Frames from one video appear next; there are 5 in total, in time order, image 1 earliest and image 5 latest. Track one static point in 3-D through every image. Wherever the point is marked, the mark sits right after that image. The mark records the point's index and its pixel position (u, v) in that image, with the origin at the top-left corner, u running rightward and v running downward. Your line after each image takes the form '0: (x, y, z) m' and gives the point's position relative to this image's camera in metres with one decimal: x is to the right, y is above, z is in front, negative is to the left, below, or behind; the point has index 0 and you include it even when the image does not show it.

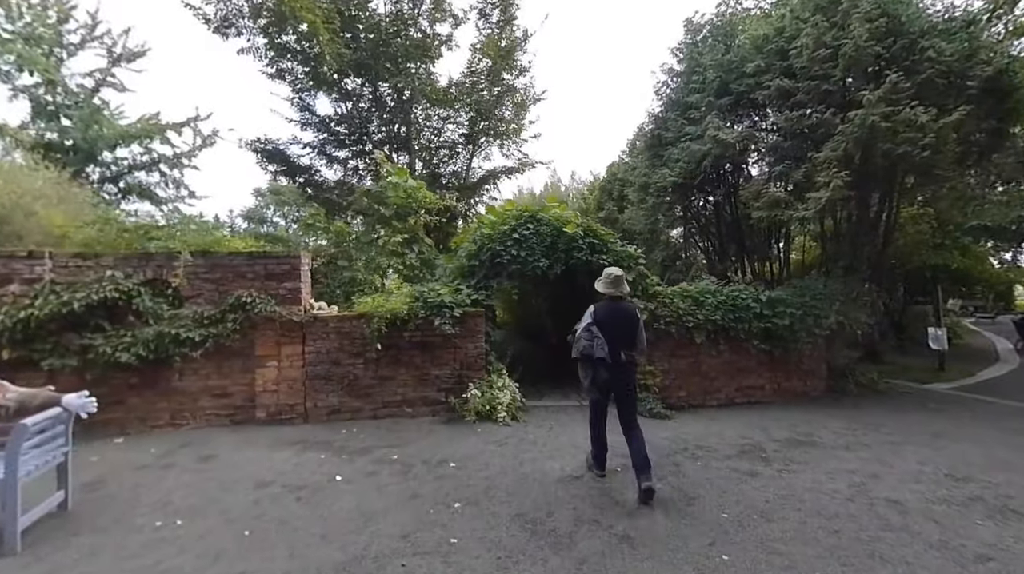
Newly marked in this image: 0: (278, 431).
0: (-3.1, -1.9, +6.1) m
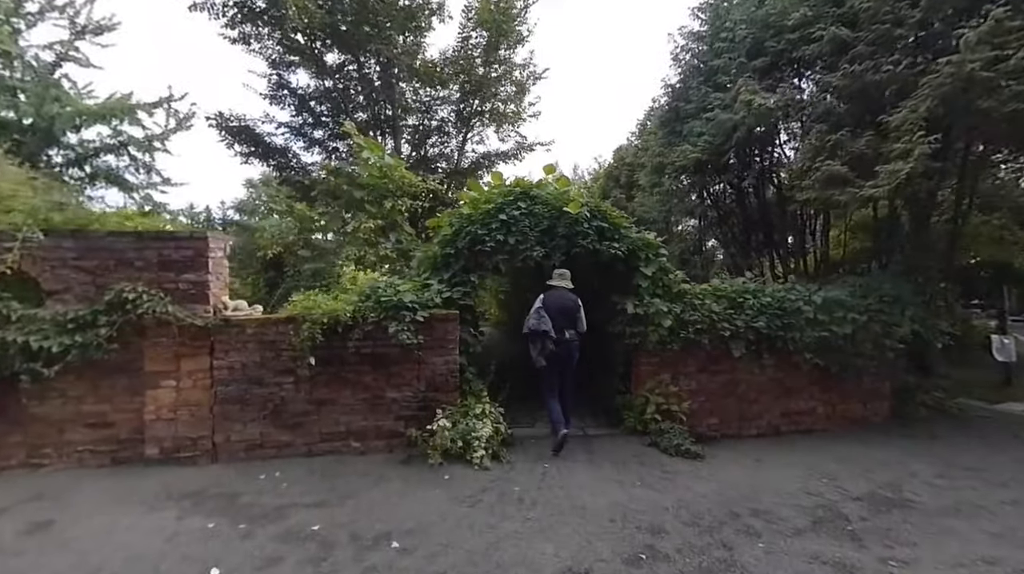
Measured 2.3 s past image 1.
0: (-3.3, -1.8, +4.5) m
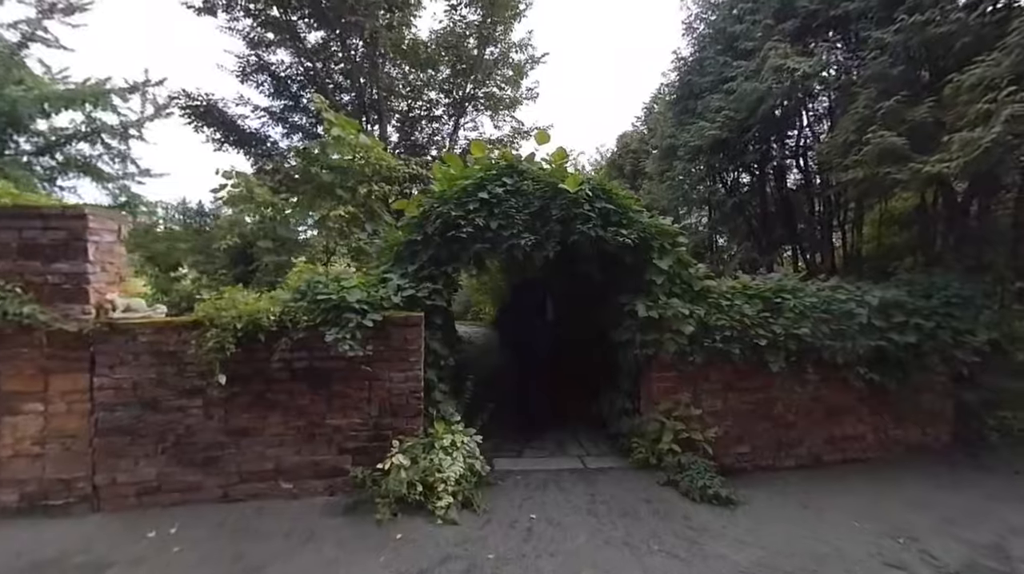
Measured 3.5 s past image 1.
0: (-3.5, -1.8, +3.3) m
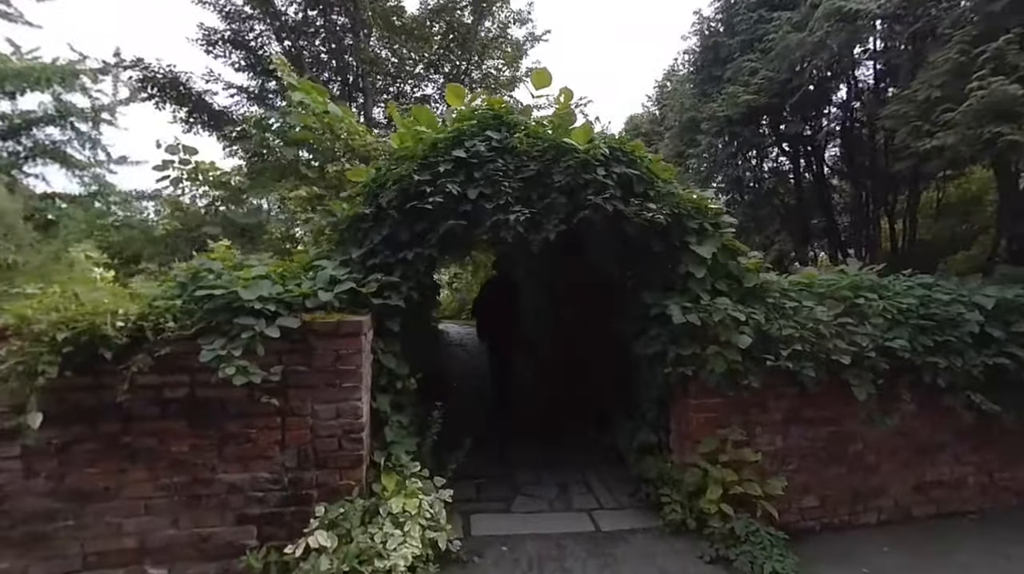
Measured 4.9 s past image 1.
0: (-3.6, -1.7, +2.1) m
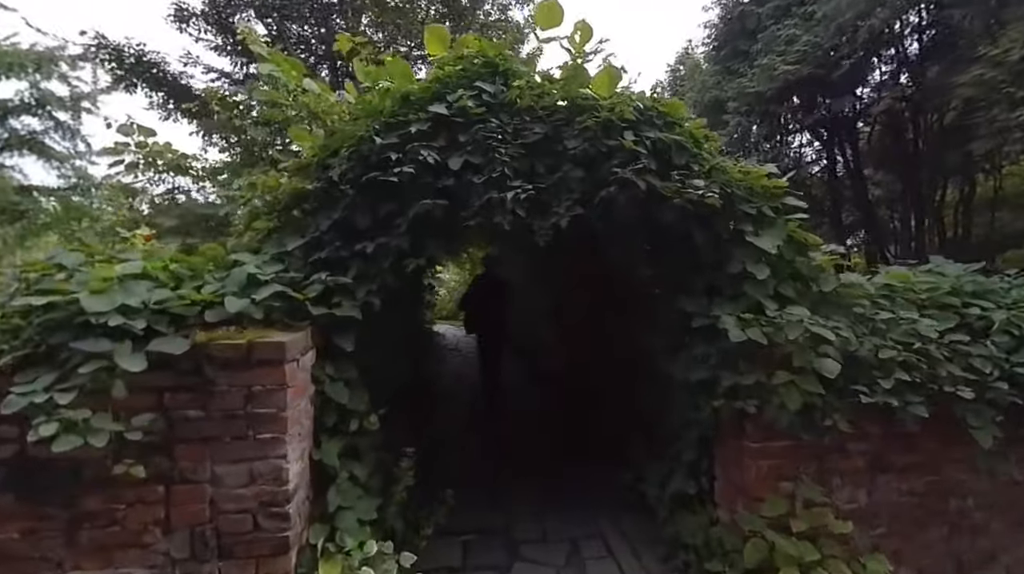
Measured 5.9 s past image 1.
0: (-3.6, -1.7, +1.2) m
